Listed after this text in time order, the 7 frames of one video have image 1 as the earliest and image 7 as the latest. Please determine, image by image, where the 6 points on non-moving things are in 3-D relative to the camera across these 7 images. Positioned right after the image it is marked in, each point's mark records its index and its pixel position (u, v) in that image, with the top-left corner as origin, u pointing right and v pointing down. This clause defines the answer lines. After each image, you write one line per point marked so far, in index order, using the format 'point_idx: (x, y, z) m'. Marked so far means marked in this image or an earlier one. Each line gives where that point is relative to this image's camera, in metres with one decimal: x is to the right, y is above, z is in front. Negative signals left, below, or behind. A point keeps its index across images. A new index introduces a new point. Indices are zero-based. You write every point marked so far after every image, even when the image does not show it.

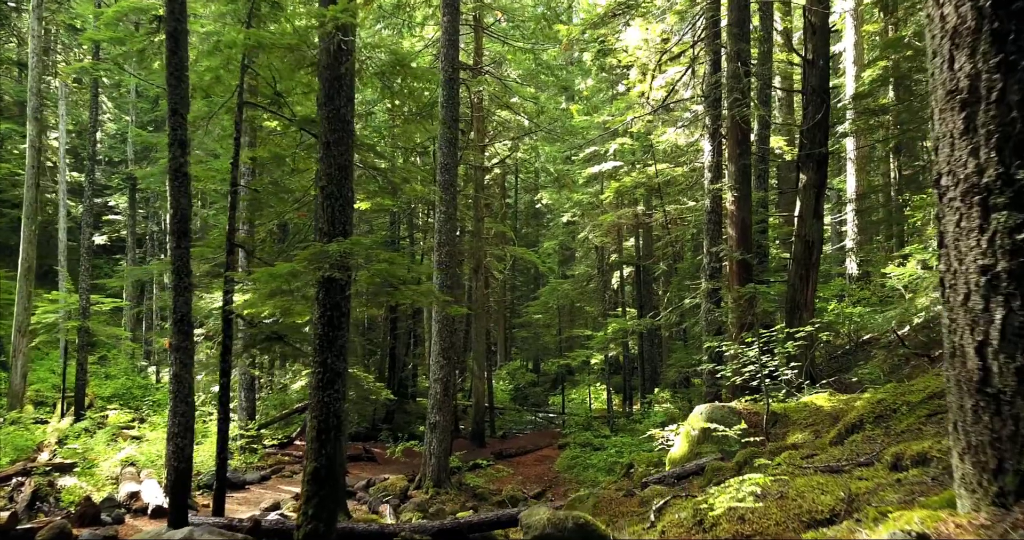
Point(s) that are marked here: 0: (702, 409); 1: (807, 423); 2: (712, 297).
0: (+1.9, -1.4, +7.2) m
1: (+2.5, -1.4, +6.3) m
2: (+3.0, -0.4, +10.8) m
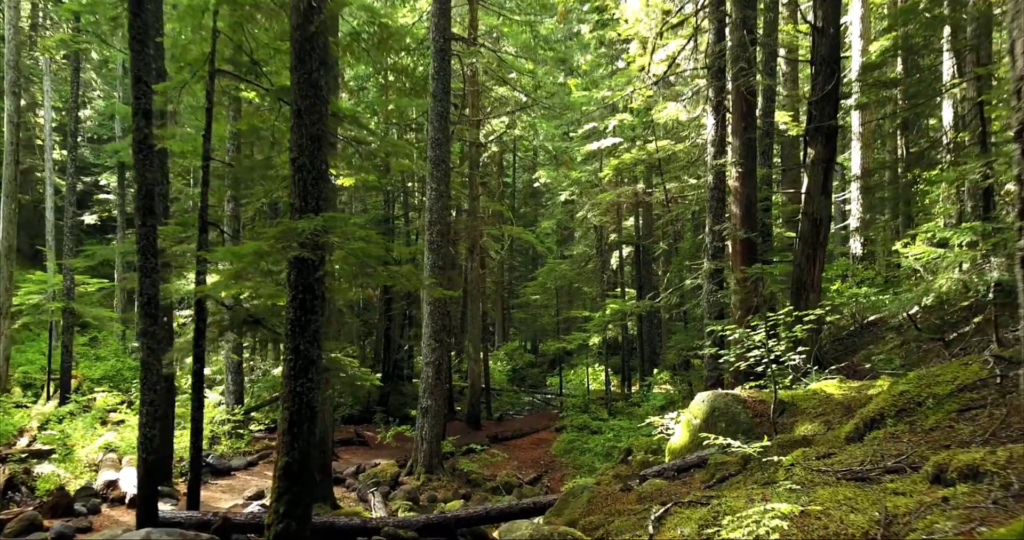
0: (+1.8, -1.2, +6.8) m
1: (+2.5, -1.2, +5.8) m
2: (+2.9, -0.1, +10.4) m
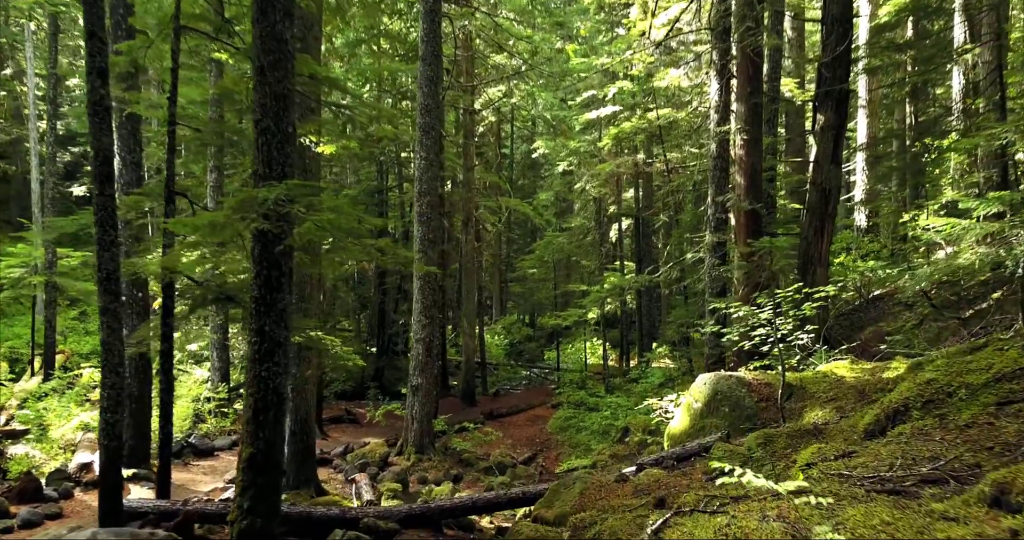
0: (+1.7, -1.0, +6.3) m
1: (+2.4, -1.0, +5.4) m
2: (+2.8, +0.2, +9.9) m
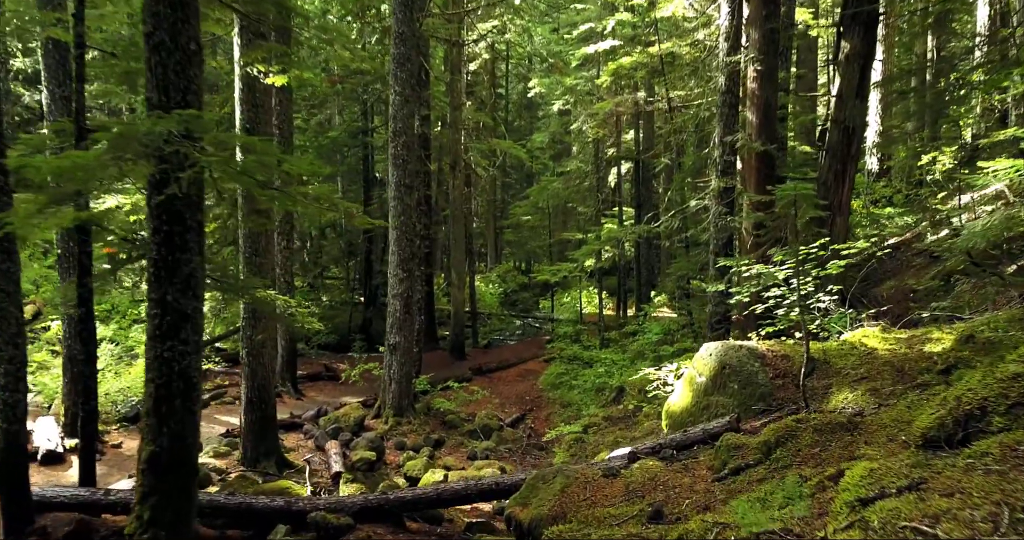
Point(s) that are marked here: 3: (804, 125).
0: (+1.5, -0.6, +5.5) m
1: (+2.2, -0.7, +4.5) m
2: (+2.6, +0.9, +8.9) m
3: (+5.3, +2.6, +13.2) m
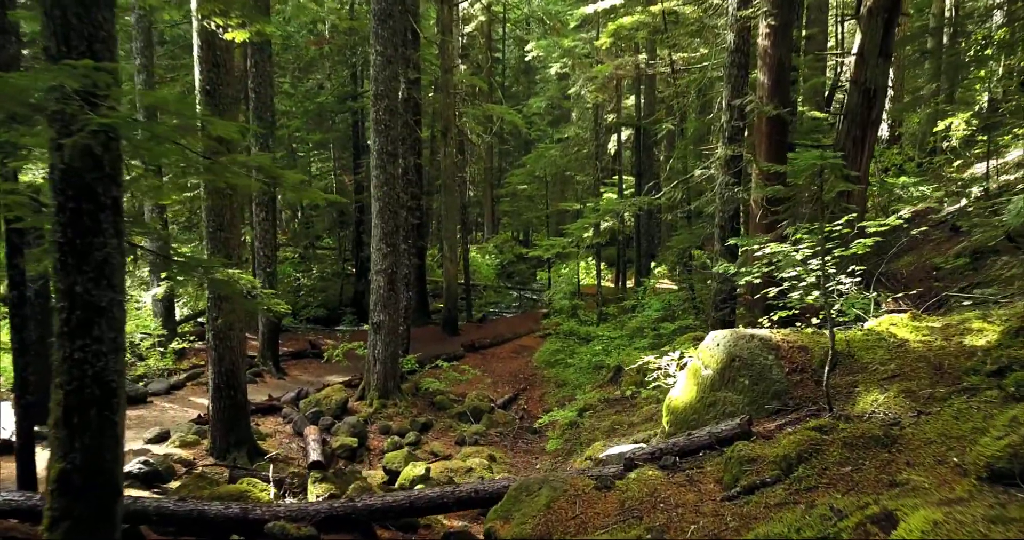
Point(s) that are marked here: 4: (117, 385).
0: (+1.4, -0.5, +4.9) m
1: (+2.1, -0.6, +4.0) m
2: (+2.5, +1.2, +8.3) m
3: (+5.2, +3.1, +12.4) m
4: (-1.8, -0.5, +3.4) m
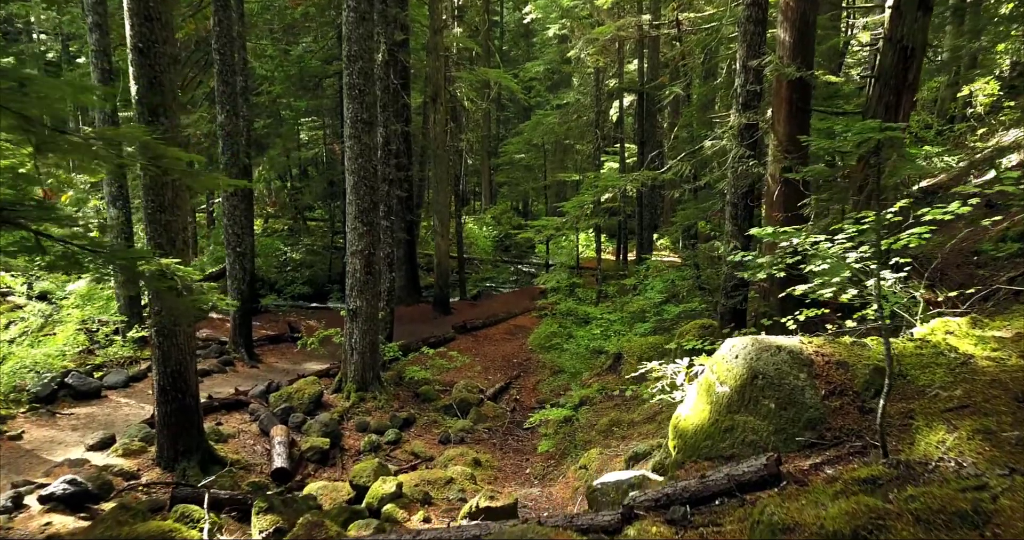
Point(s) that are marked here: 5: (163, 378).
0: (+1.3, -0.4, +4.0) m
1: (+1.9, -0.6, +3.1) m
2: (+2.4, +1.3, +7.4) m
3: (+5.1, +3.5, +11.4) m
4: (-2.0, -0.6, +2.5) m
5: (-3.0, -0.9, +6.2) m
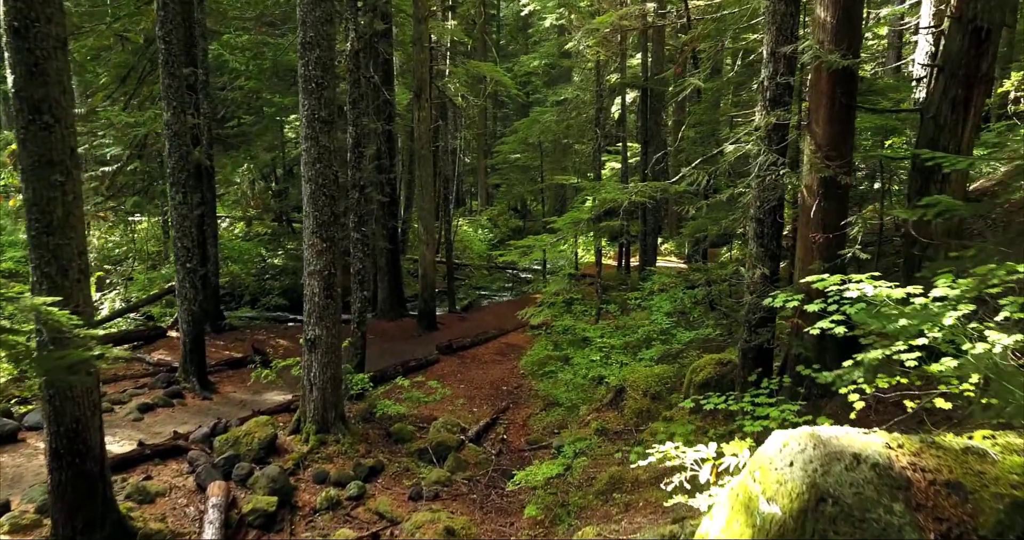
0: (+1.1, -0.7, +2.8) m
1: (+1.7, -0.9, +1.9) m
2: (+2.2, +1.1, +6.1) m
3: (+4.9, +3.2, +10.2) m
4: (-2.1, -0.8, +1.3) m
5: (-3.1, -1.2, +5.0) m
